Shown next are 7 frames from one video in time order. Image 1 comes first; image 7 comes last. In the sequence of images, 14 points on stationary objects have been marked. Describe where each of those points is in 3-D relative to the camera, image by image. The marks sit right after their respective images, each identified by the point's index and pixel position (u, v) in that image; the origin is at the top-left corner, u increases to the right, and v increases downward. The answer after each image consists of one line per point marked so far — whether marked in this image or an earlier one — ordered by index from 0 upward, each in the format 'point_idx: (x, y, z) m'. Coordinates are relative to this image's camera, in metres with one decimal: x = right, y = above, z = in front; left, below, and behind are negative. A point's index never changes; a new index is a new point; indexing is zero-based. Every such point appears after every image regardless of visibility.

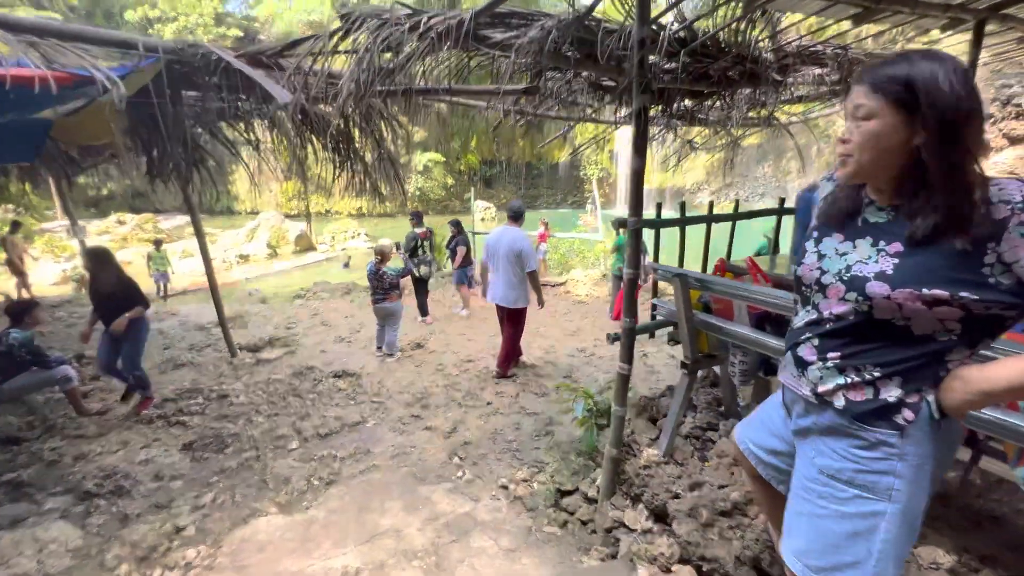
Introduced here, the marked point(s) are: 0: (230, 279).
0: (-7.6, +0.2, +12.1) m
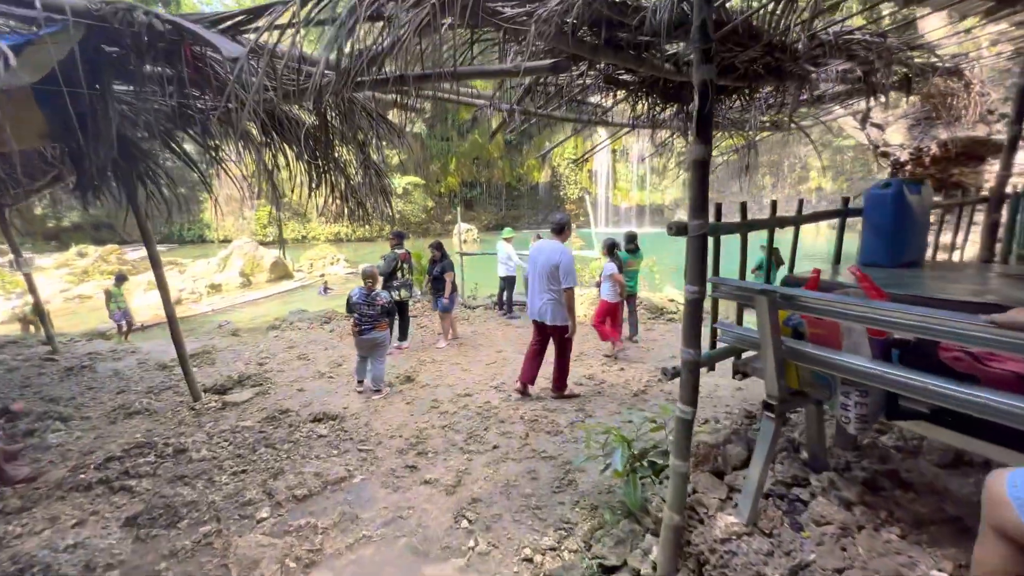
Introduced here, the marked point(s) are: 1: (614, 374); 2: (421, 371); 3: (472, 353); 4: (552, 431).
0: (-7.8, -0.6, +11.3) m
1: (+1.1, -1.0, +4.9) m
2: (-1.1, -1.0, +5.4) m
3: (-0.5, -0.9, +6.1) m
4: (+0.3, -1.2, +3.6) m
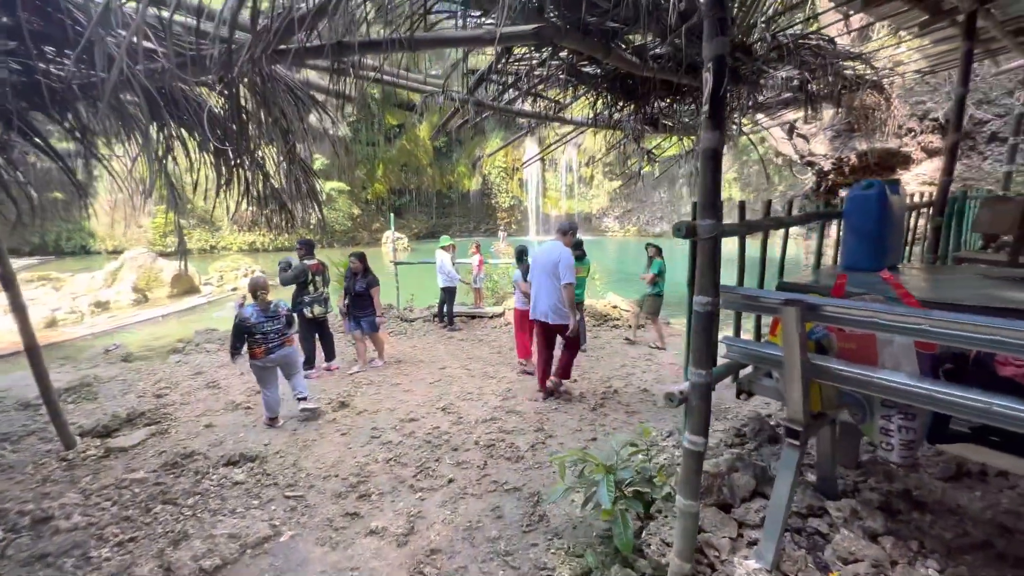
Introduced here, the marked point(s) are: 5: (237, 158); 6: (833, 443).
0: (-9.2, -1.0, +9.6) m
1: (+0.6, -1.1, +4.7) m
2: (-1.7, -1.1, +4.8) m
3: (-1.2, -1.0, +5.6) m
4: (0.0, -1.3, +3.3) m
5: (-1.6, +0.8, +2.7) m
6: (+1.2, -0.6, +1.7) m
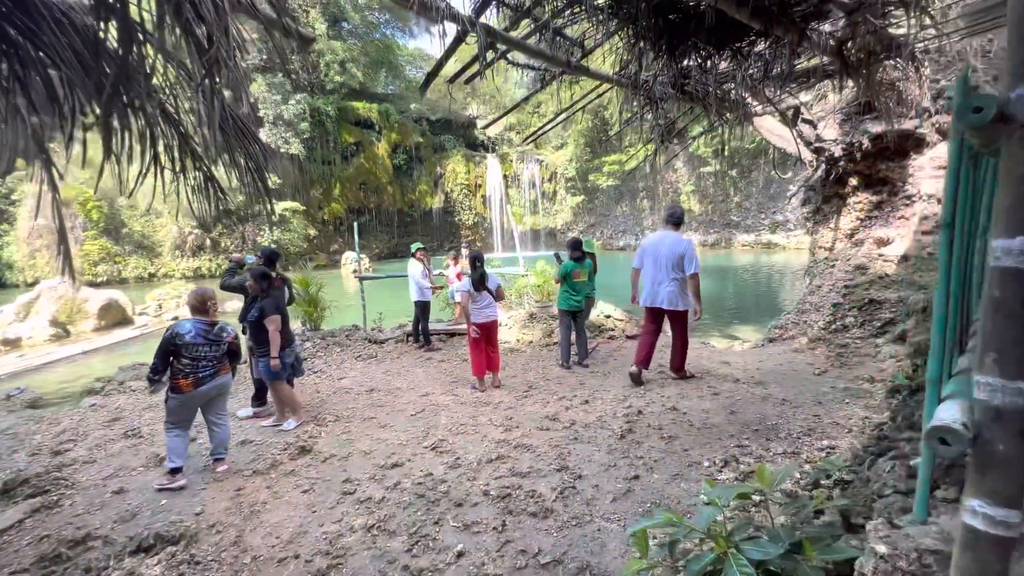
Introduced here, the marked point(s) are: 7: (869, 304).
0: (-9.6, -1.6, +8.0) m
1: (+0.6, -1.1, +3.9) m
2: (-1.6, -1.3, +3.8) m
3: (-1.3, -1.2, +4.6) m
4: (+0.1, -1.2, +2.5) m
5: (-1.5, +0.7, +1.8) m
6: (+1.4, -0.4, +1.0) m
7: (+3.9, -0.2, +4.9) m
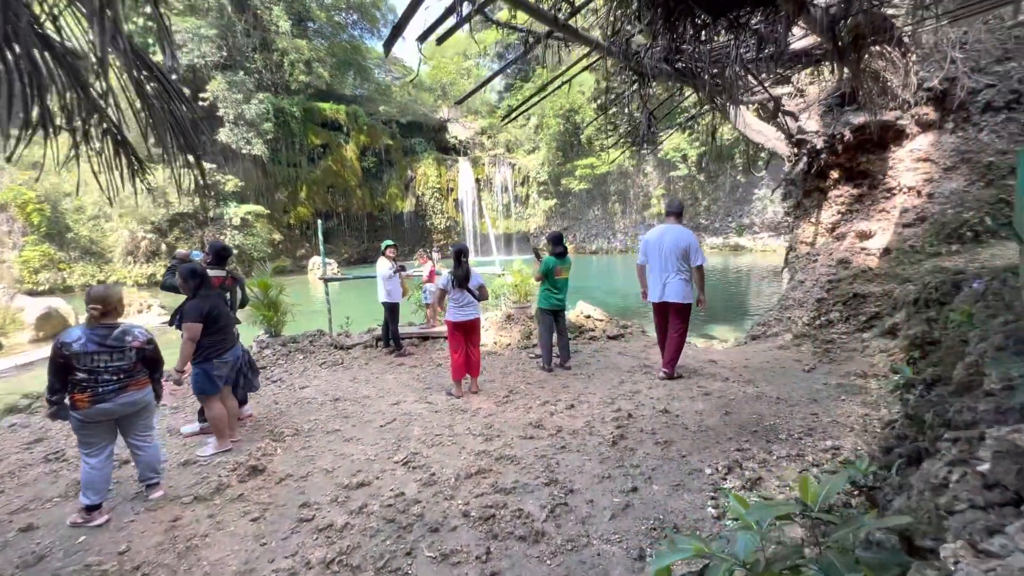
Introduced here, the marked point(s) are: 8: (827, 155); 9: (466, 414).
0: (-10.0, -1.7, +7.1) m
1: (+0.4, -1.0, +3.6) m
2: (-1.8, -1.3, +3.4) m
3: (-1.5, -1.2, +4.2) m
4: (+0.1, -1.2, +2.2) m
5: (-1.6, +0.8, +1.4) m
6: (+1.4, -0.4, +0.7) m
7: (+3.7, -0.1, +4.8) m
8: (+3.7, +1.5, +5.2) m
9: (-0.4, -1.1, +4.0) m
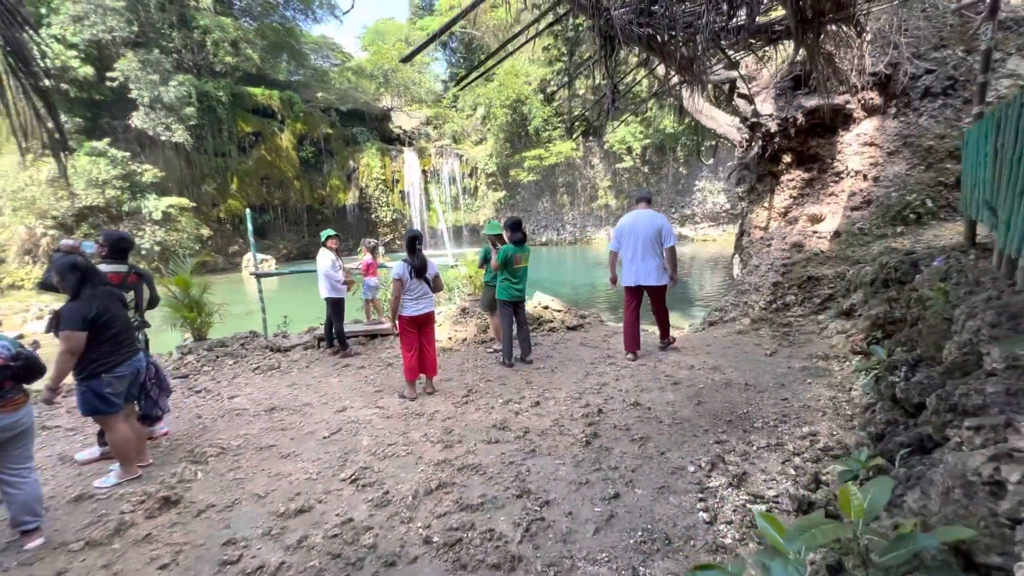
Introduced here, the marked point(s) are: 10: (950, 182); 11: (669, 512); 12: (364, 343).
0: (-10.6, -1.9, +5.6) m
1: (+0.2, -1.0, +3.4) m
2: (-2.0, -1.2, +2.9) m
3: (-1.8, -1.1, +3.7) m
4: (0.0, -1.1, +1.8) m
5: (-1.6, +0.8, +0.9) m
6: (+1.4, -0.3, +0.6) m
7: (+3.2, +0.1, +4.9) m
8: (+3.1, +1.7, +5.2) m
9: (-0.7, -1.0, +3.6) m
10: (+4.3, +1.0, +4.4) m
11: (+0.7, -1.1, +2.1) m
12: (-1.9, -0.7, +5.8) m
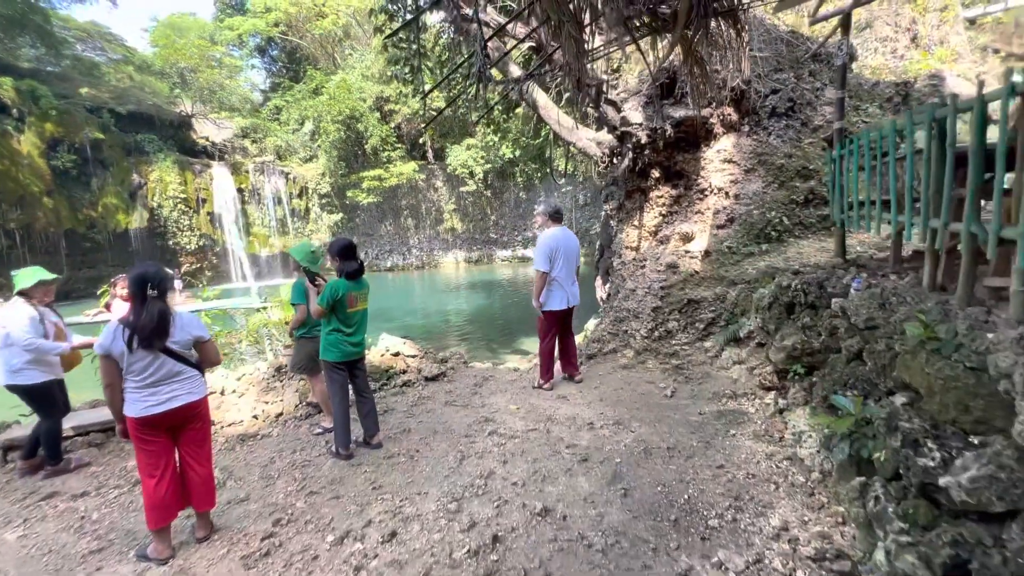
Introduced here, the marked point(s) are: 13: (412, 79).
0: (-11.3, -2.8, +0.6) m
1: (-0.6, -1.2, +2.0) m
2: (-2.4, -1.6, +0.8) m
3: (-2.5, -1.5, +1.7) m
4: (-0.2, -1.3, +0.5) m
5: (-1.5, +0.6, -0.9) m
6: (+1.5, -0.4, -0.2) m
7: (+1.8, -0.2, +4.5) m
8: (+1.5, +1.5, +4.8) m
9: (-1.4, -1.4, +1.9) m
10: (+2.9, +0.9, +4.5) m
11: (+0.4, -1.2, +1.0) m
12: (-3.3, -1.2, +3.6) m
13: (-1.2, +2.5, +5.5) m
